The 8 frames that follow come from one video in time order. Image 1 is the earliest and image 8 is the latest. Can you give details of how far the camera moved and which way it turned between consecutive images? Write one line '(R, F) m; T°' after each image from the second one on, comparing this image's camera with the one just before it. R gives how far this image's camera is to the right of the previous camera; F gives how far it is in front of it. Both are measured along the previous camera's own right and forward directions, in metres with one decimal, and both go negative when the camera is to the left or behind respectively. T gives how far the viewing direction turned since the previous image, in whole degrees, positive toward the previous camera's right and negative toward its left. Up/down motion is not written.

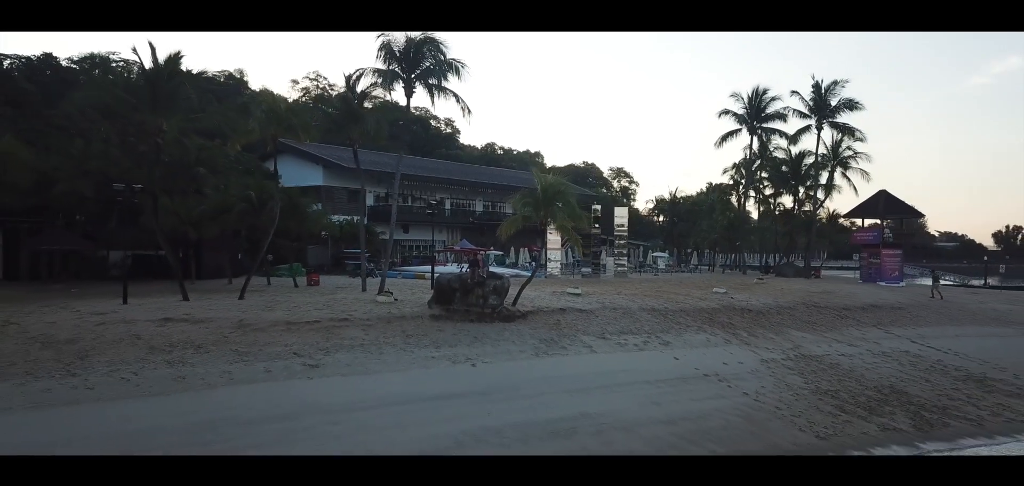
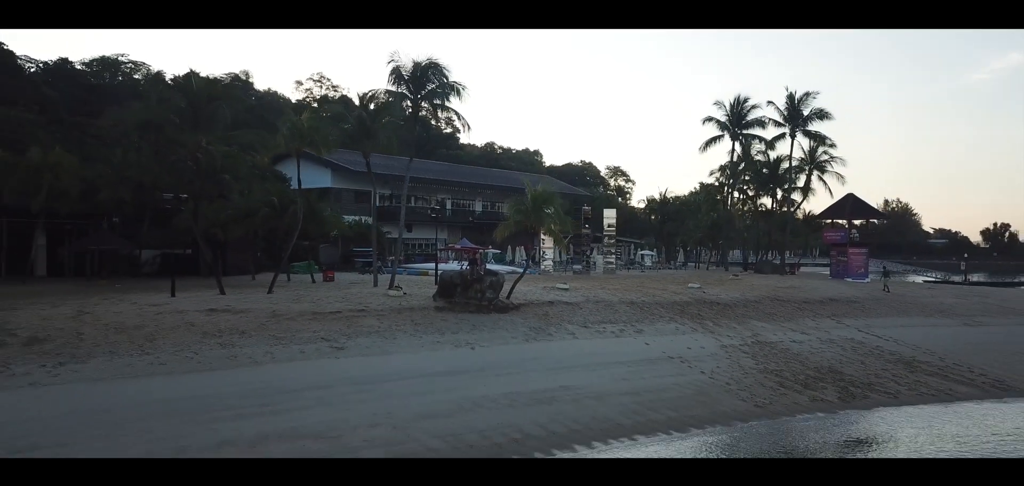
(+0.1, -1.9) m; 0°
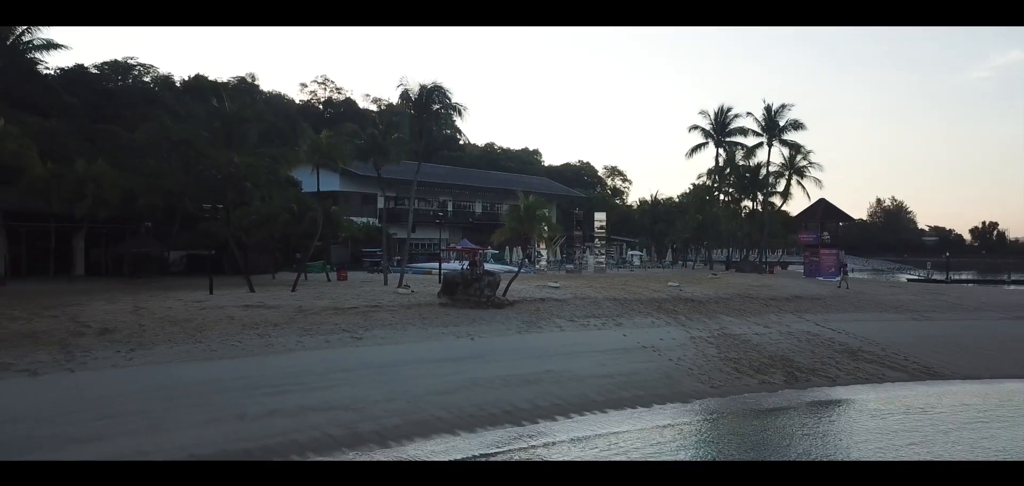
(+0.1, -1.9) m; 0°
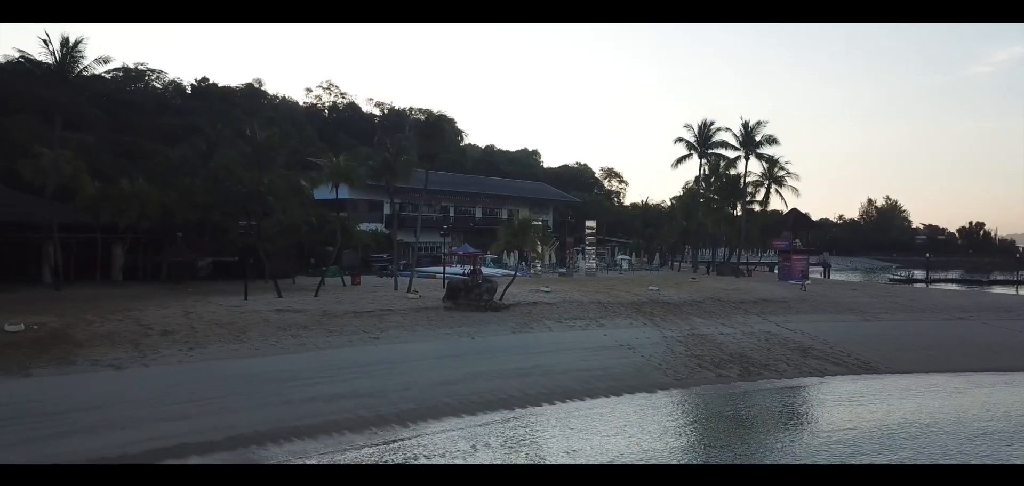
(+0.1, -2.3) m; 0°
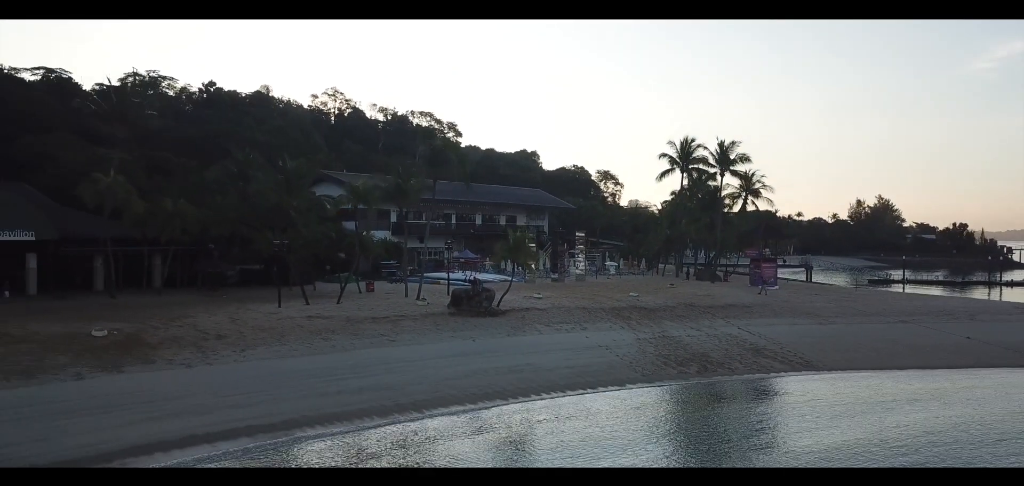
(+0.1, -2.9) m; 0°
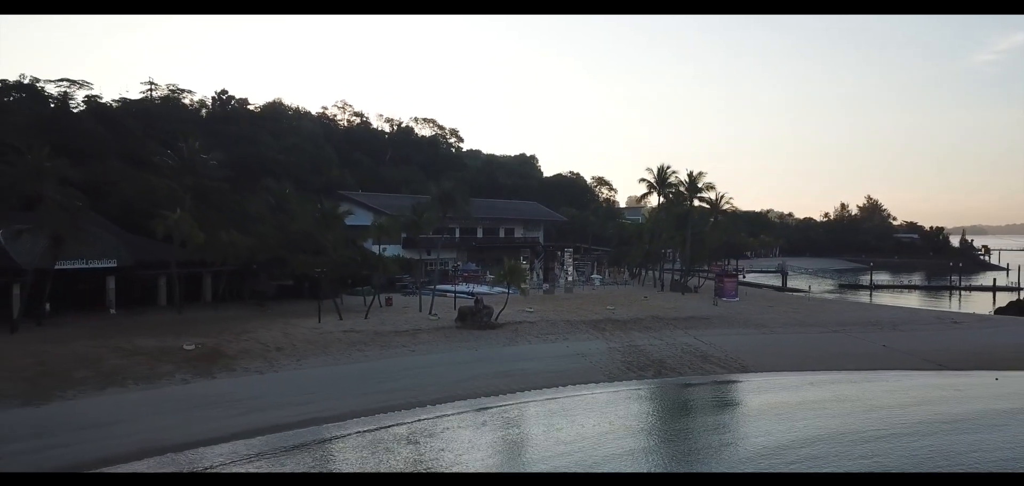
(+0.2, -4.9) m; 0°
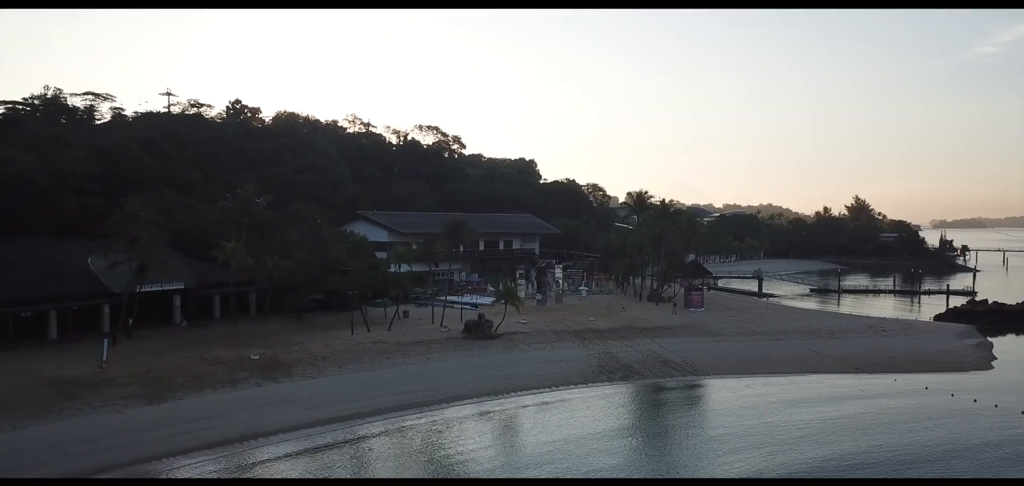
(+0.2, -5.8) m; 0°
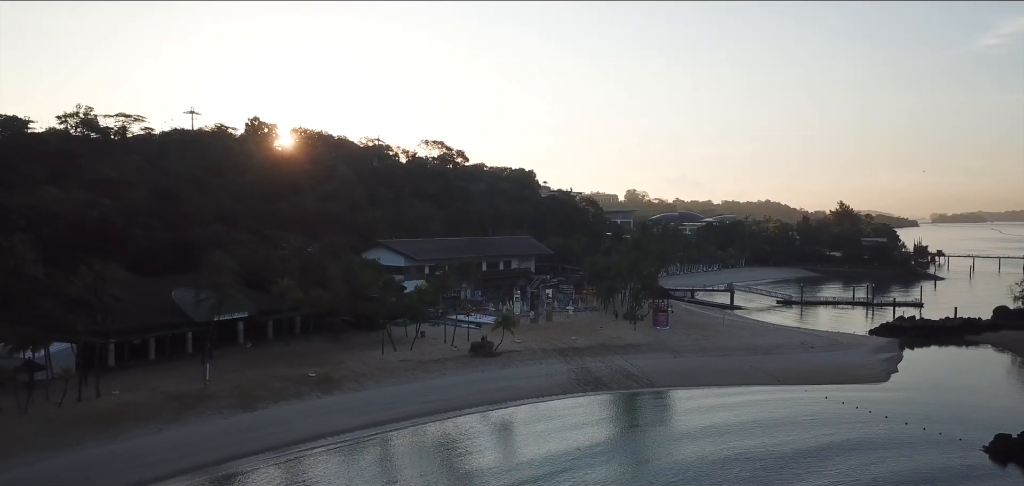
(+0.3, -8.3) m; 0°
